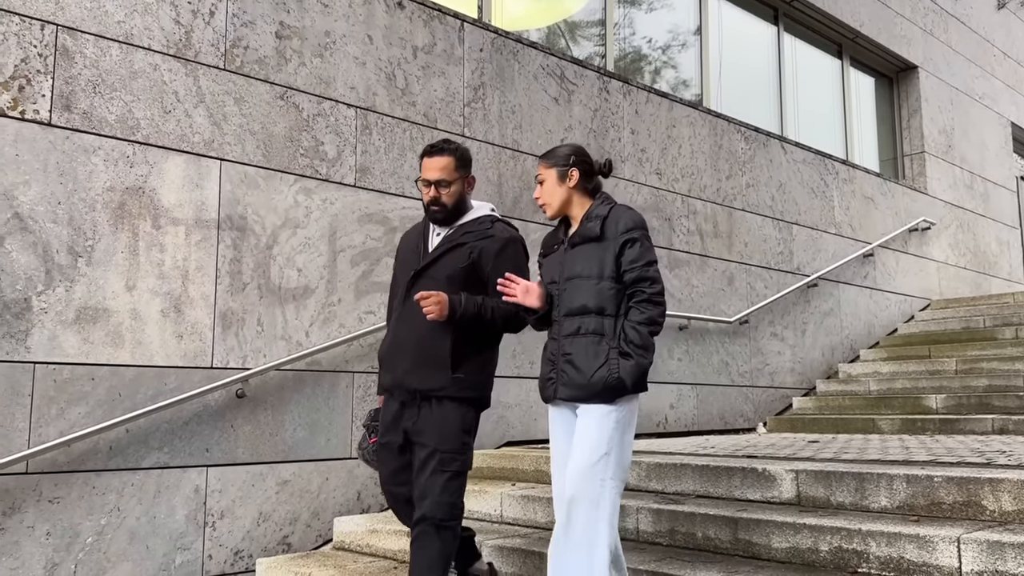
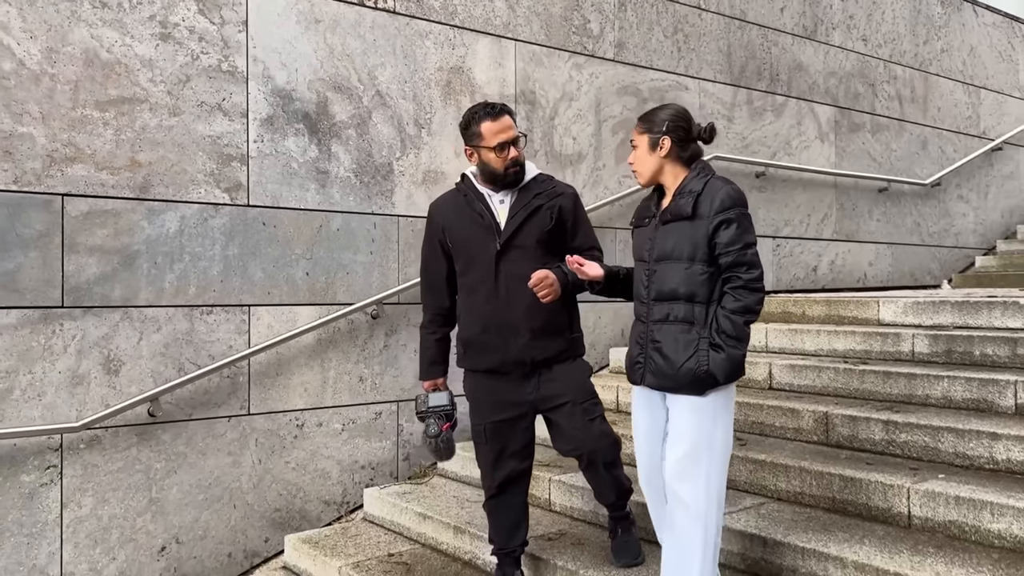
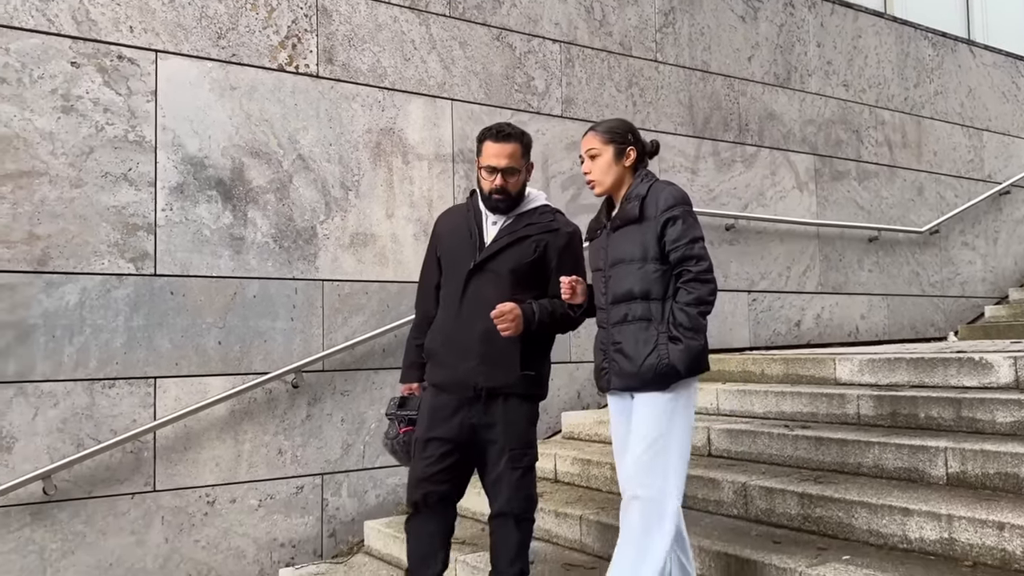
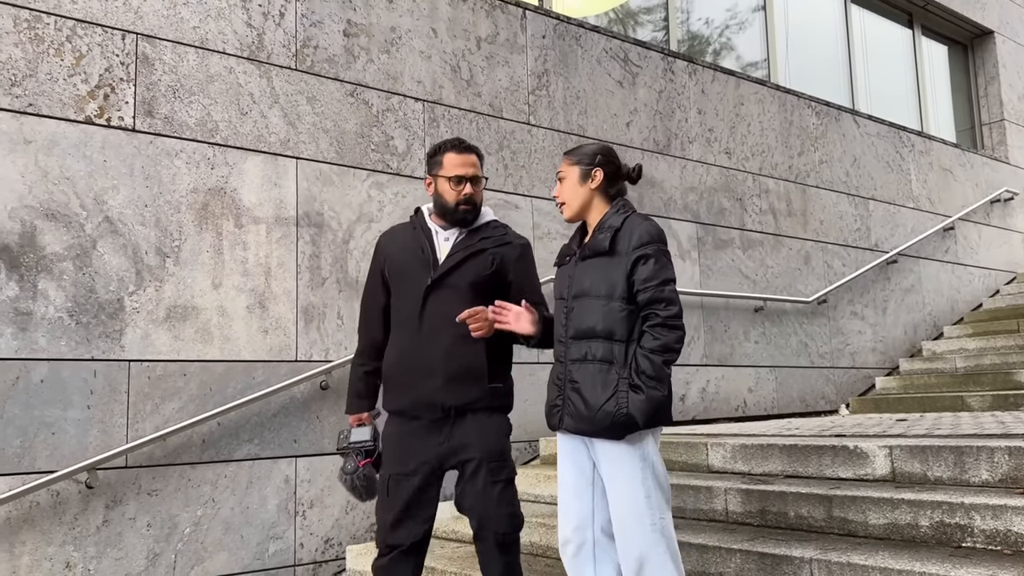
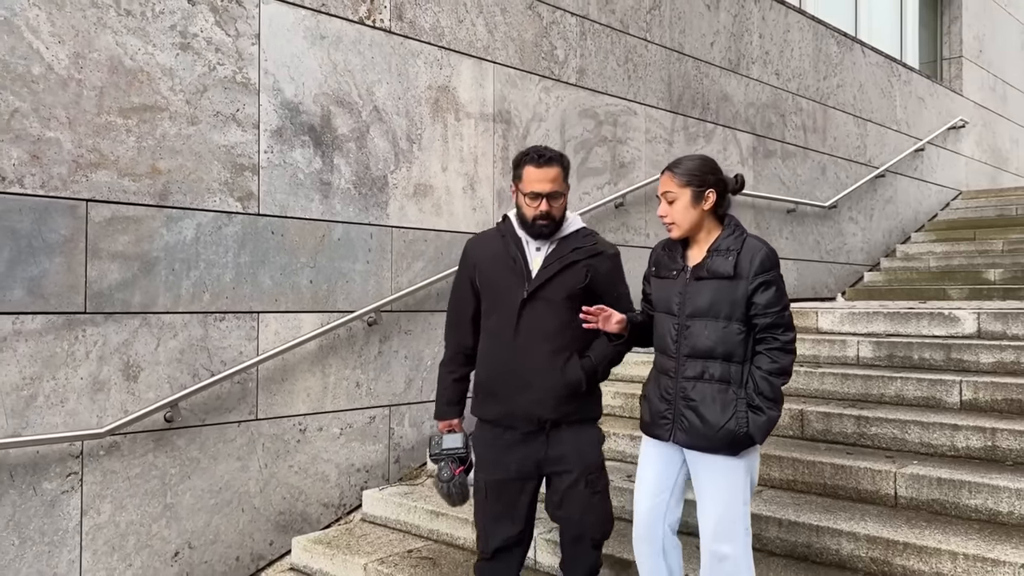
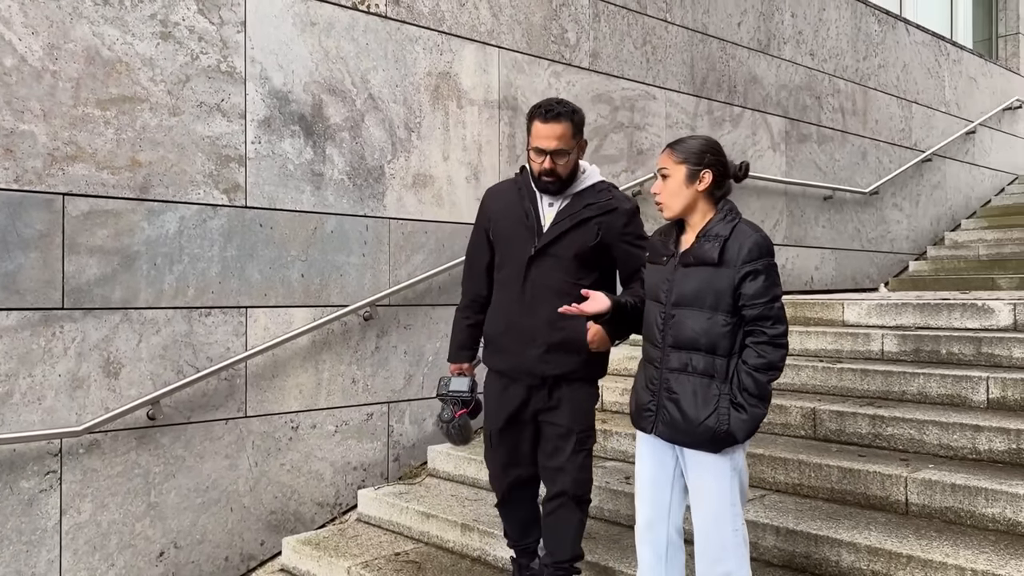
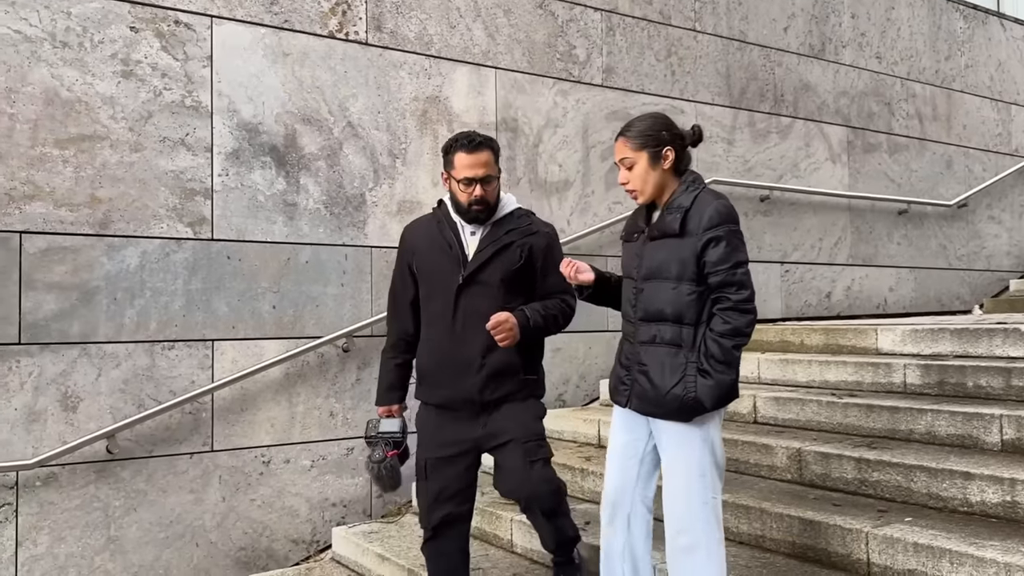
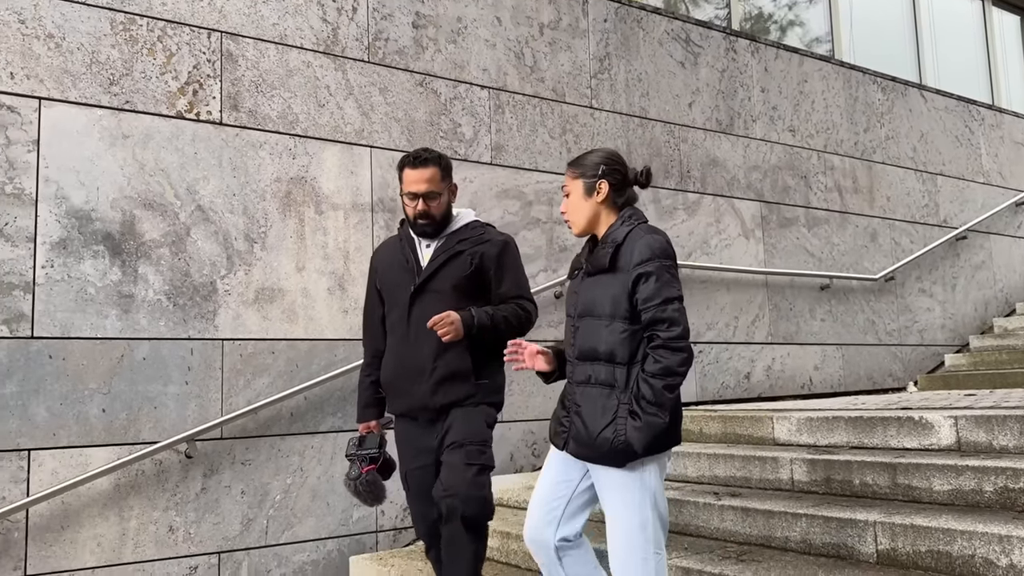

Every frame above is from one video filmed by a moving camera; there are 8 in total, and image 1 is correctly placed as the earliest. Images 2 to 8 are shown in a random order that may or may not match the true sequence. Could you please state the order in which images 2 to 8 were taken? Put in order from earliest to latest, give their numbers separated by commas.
4, 8, 3, 7, 2, 6, 5
